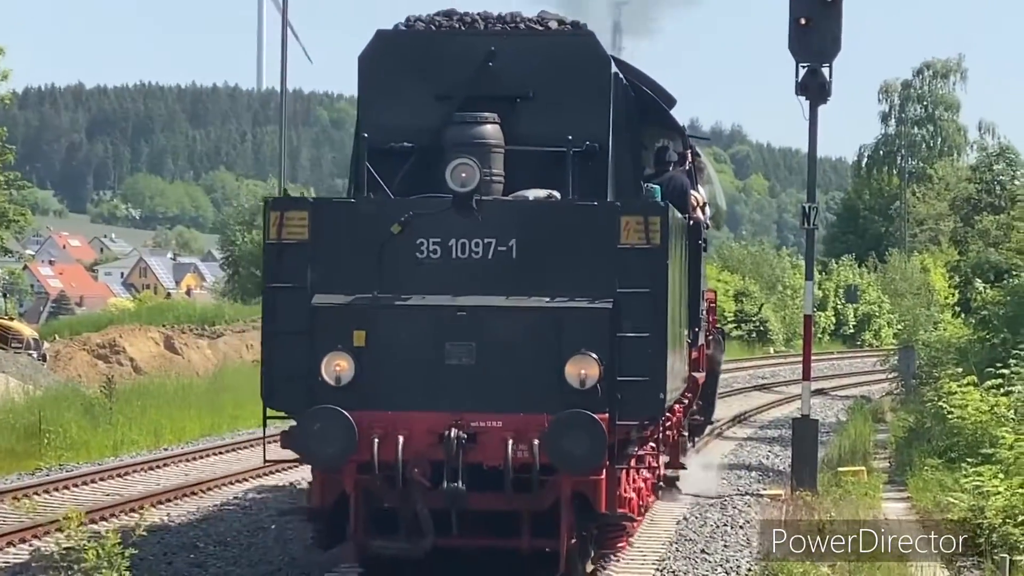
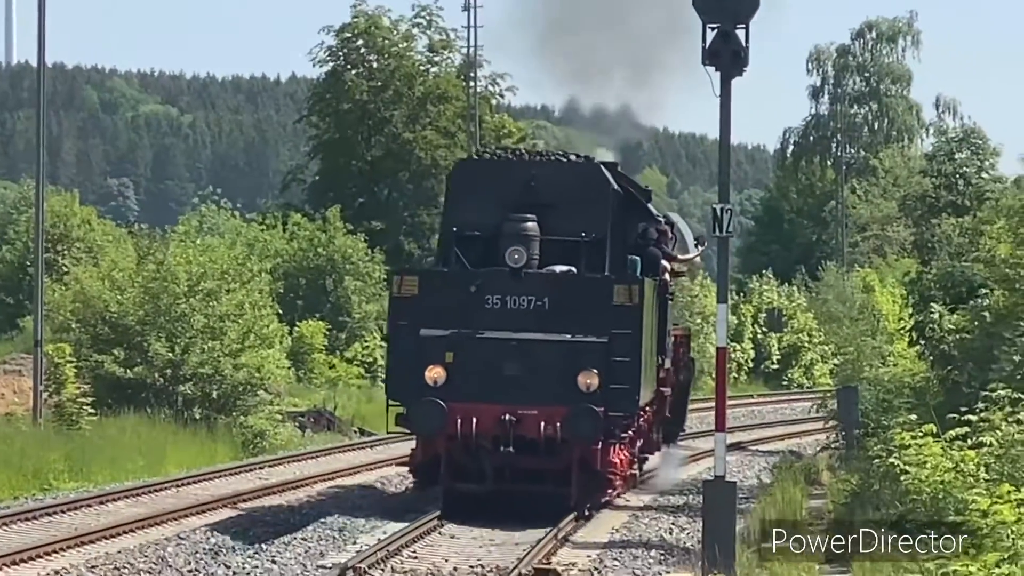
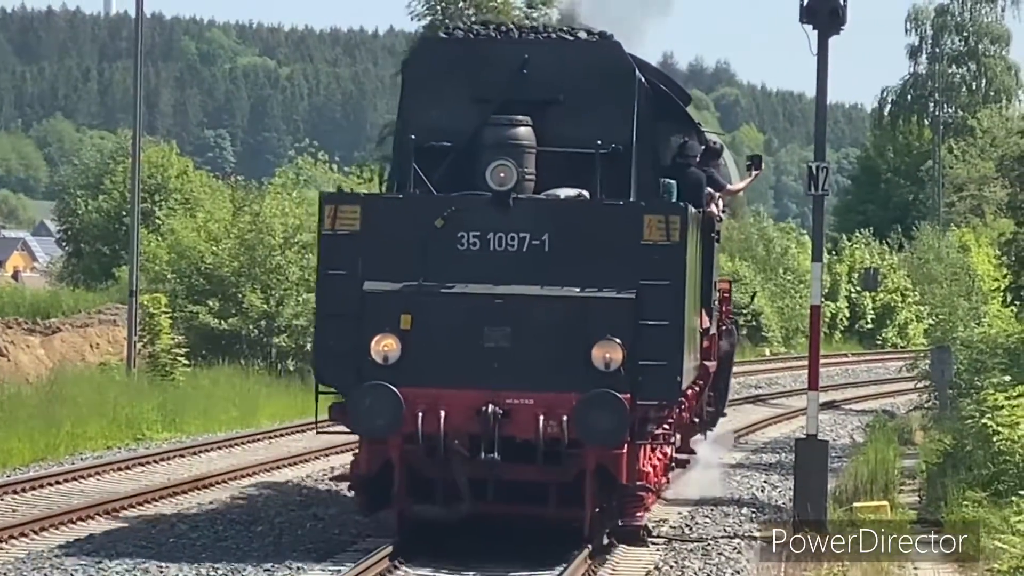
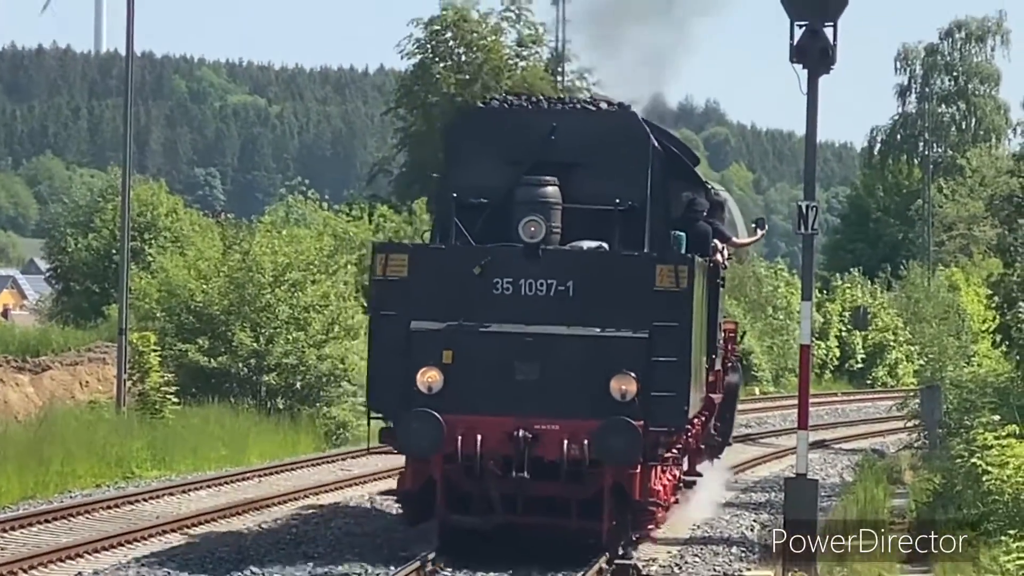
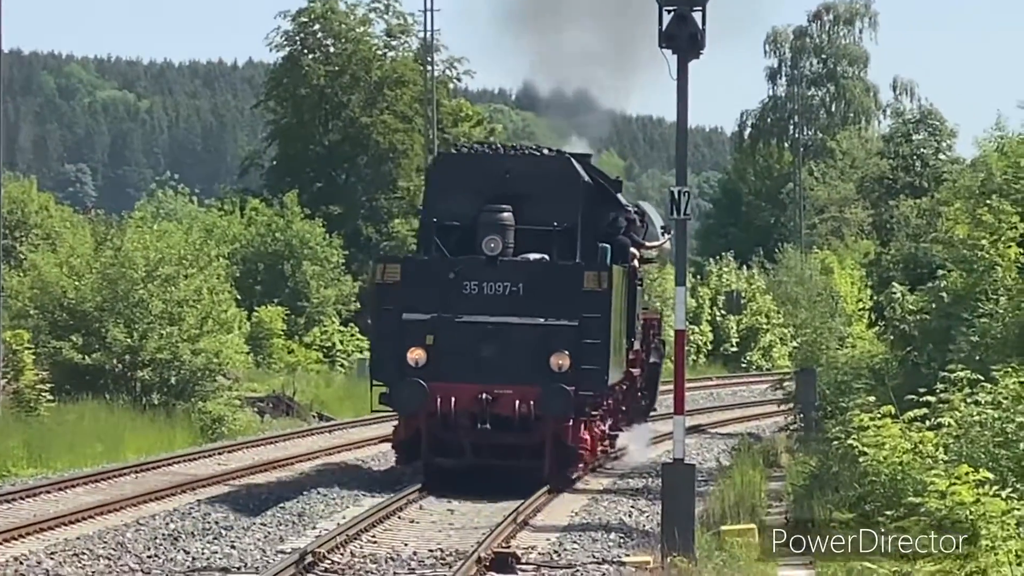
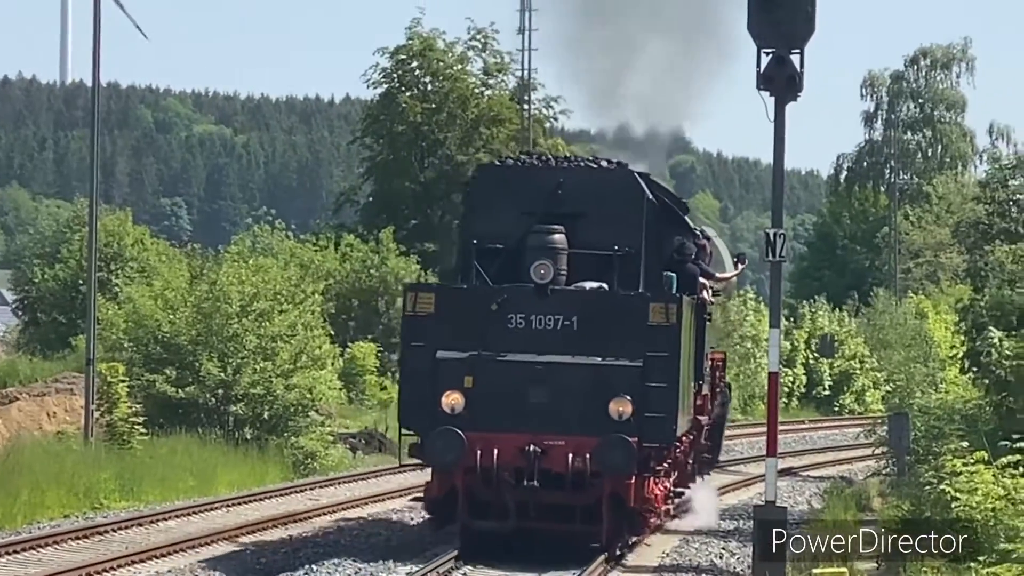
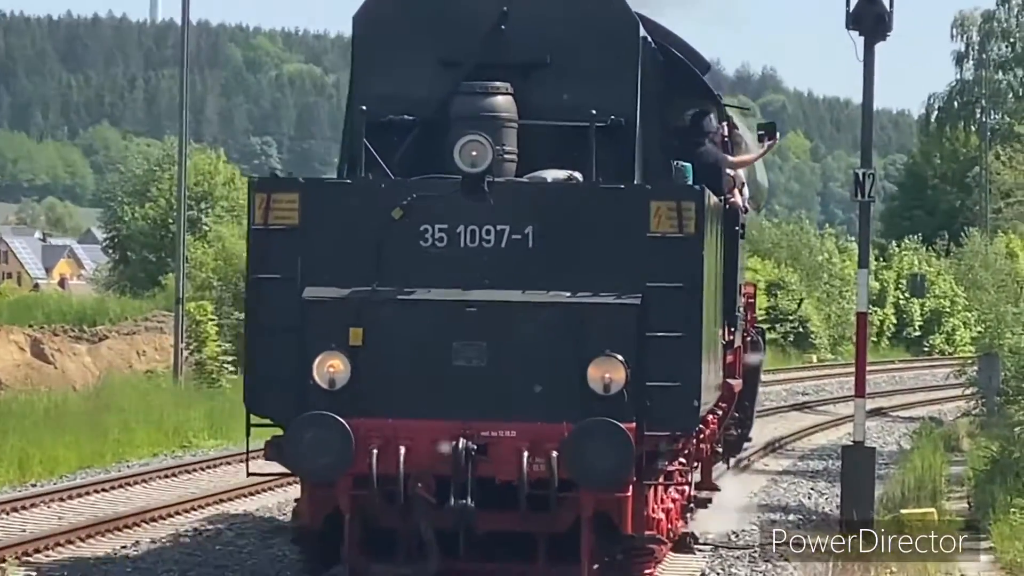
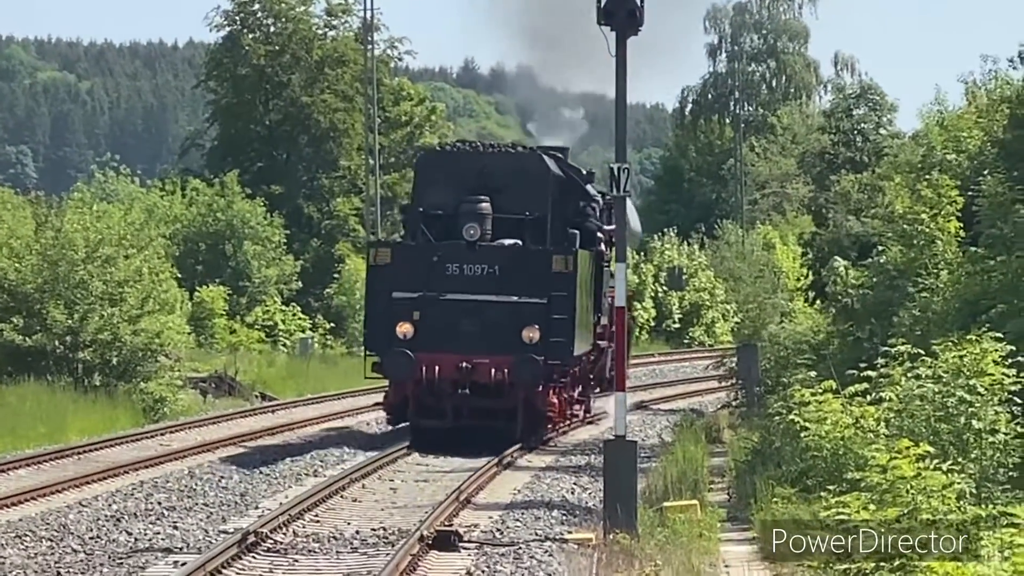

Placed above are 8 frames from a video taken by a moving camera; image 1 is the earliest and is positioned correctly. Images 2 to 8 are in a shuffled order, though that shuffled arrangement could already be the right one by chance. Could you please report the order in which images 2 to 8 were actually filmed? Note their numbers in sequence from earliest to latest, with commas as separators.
7, 3, 4, 6, 2, 5, 8
